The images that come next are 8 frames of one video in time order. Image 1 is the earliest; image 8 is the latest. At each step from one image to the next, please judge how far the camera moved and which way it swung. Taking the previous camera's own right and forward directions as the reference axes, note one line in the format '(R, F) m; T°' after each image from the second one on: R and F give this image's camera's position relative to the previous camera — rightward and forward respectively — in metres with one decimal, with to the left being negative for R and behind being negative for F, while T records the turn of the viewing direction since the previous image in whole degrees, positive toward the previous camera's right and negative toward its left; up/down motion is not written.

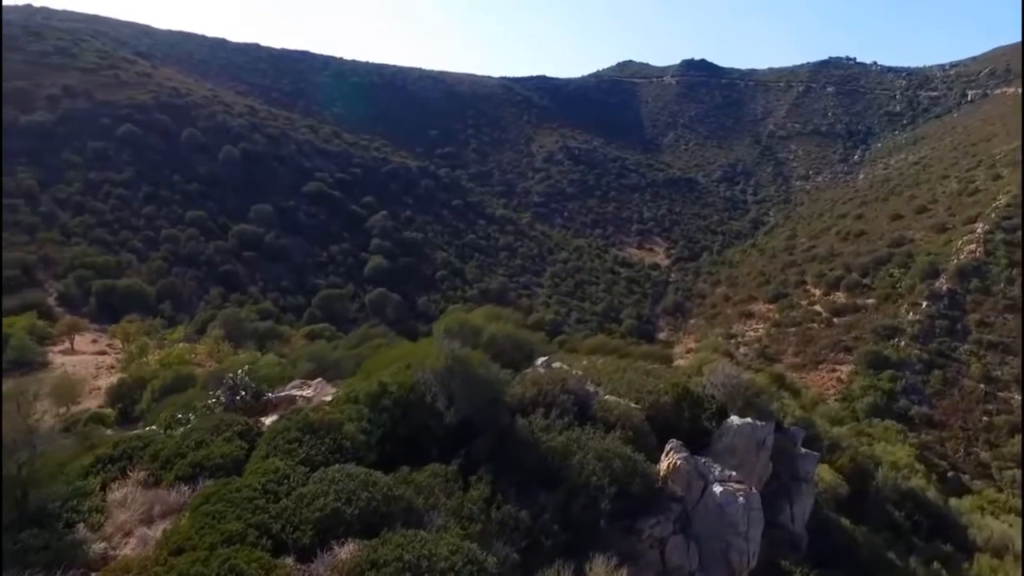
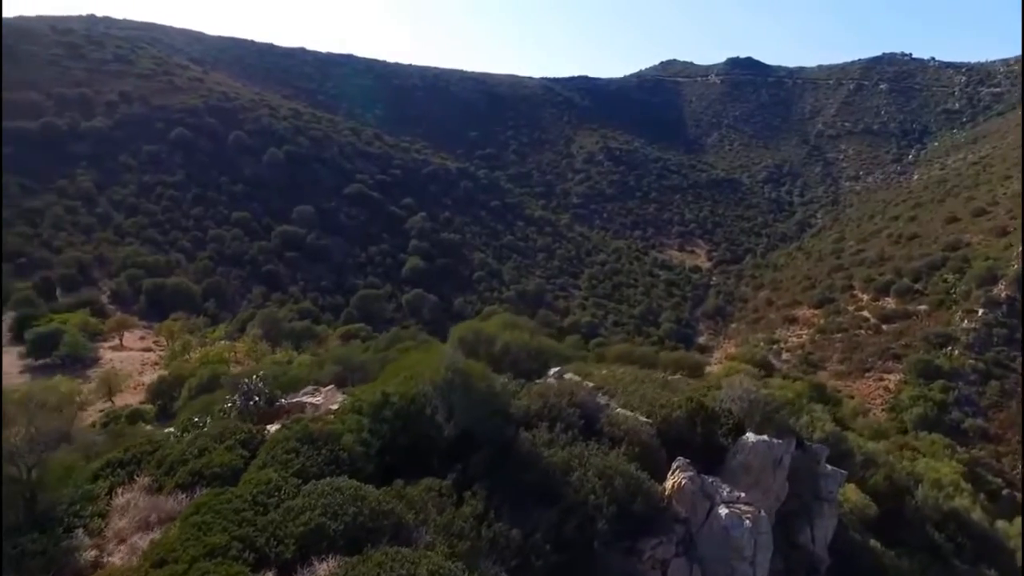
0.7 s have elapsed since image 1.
(+0.5, +0.1) m; -4°
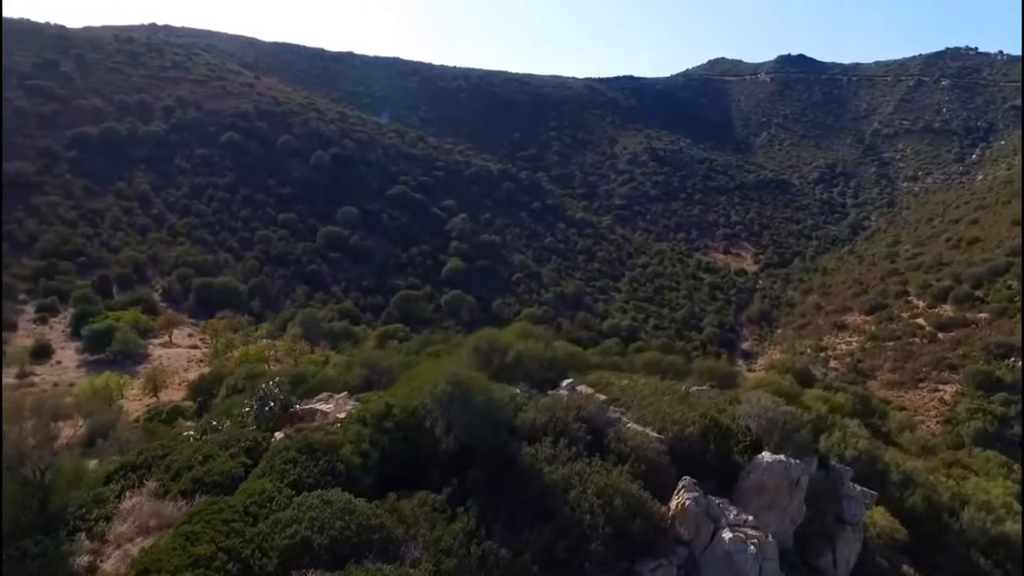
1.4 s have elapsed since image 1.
(+0.5, +0.1) m; -4°
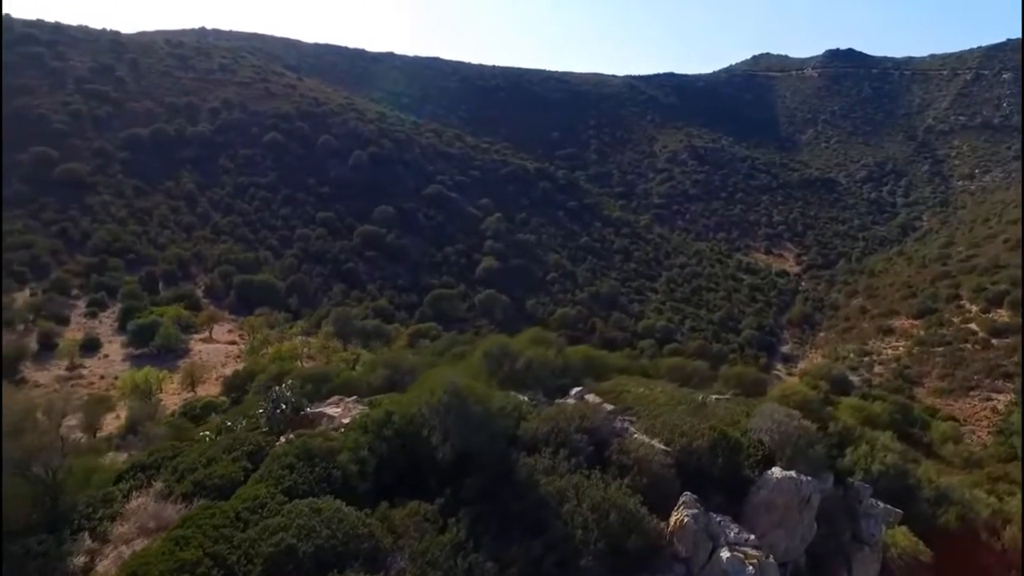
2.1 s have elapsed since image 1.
(+0.5, 0.0) m; -3°
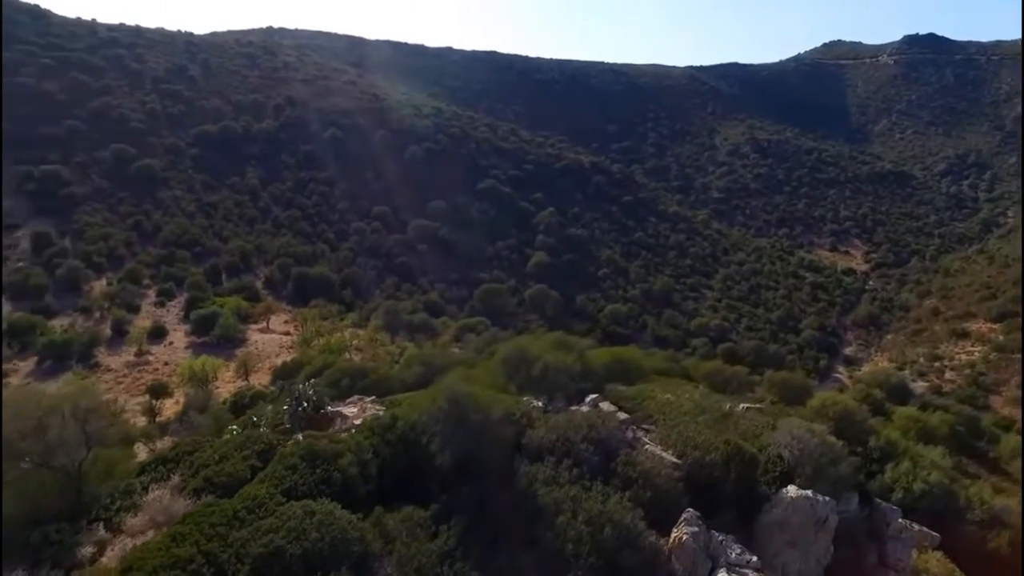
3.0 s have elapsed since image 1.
(+0.7, 0.0) m; -5°
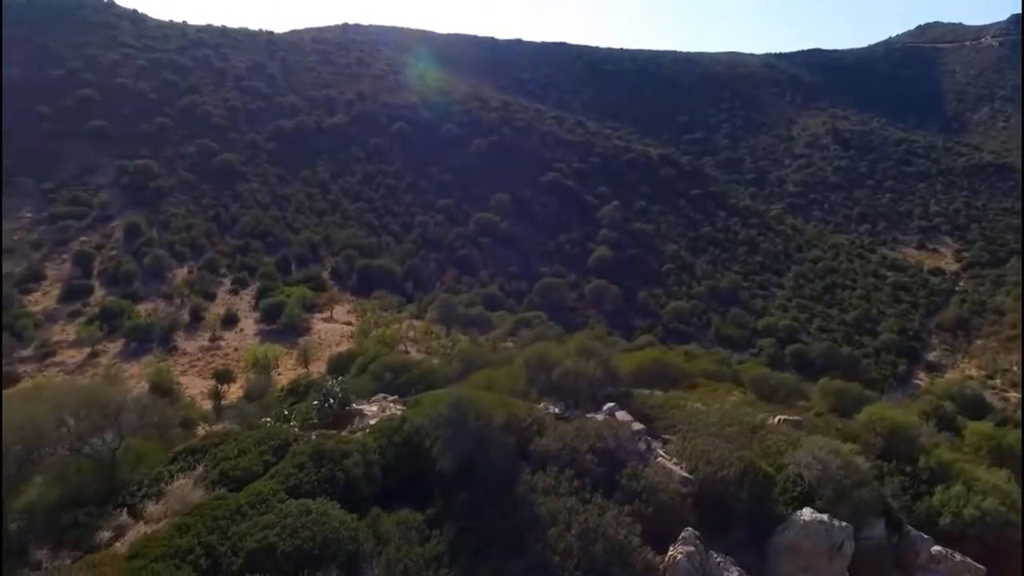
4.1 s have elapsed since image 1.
(+0.9, 0.0) m; -6°
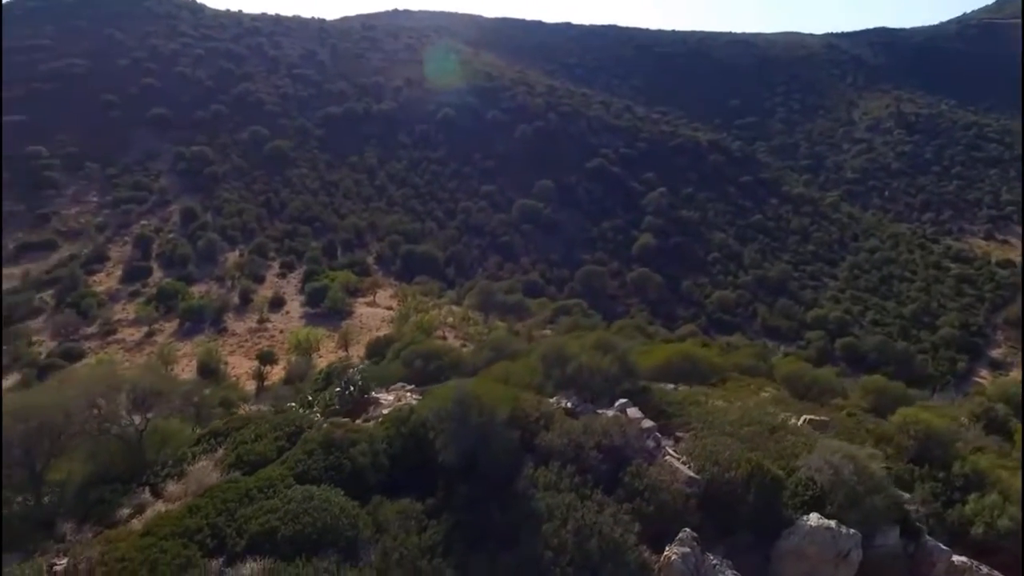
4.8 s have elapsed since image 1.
(+0.6, -0.1) m; -4°
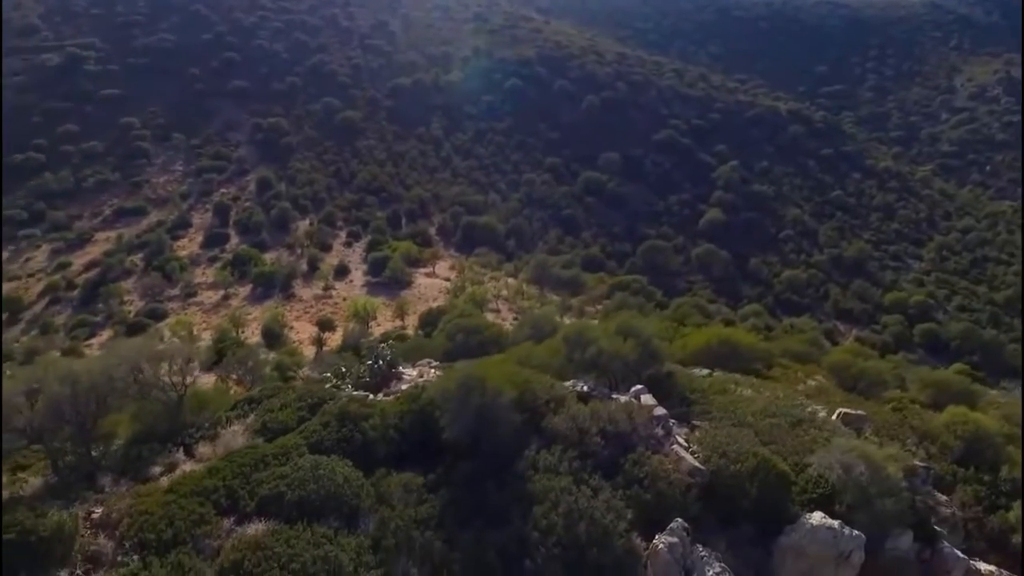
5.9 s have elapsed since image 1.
(+0.9, -0.1) m; -6°
